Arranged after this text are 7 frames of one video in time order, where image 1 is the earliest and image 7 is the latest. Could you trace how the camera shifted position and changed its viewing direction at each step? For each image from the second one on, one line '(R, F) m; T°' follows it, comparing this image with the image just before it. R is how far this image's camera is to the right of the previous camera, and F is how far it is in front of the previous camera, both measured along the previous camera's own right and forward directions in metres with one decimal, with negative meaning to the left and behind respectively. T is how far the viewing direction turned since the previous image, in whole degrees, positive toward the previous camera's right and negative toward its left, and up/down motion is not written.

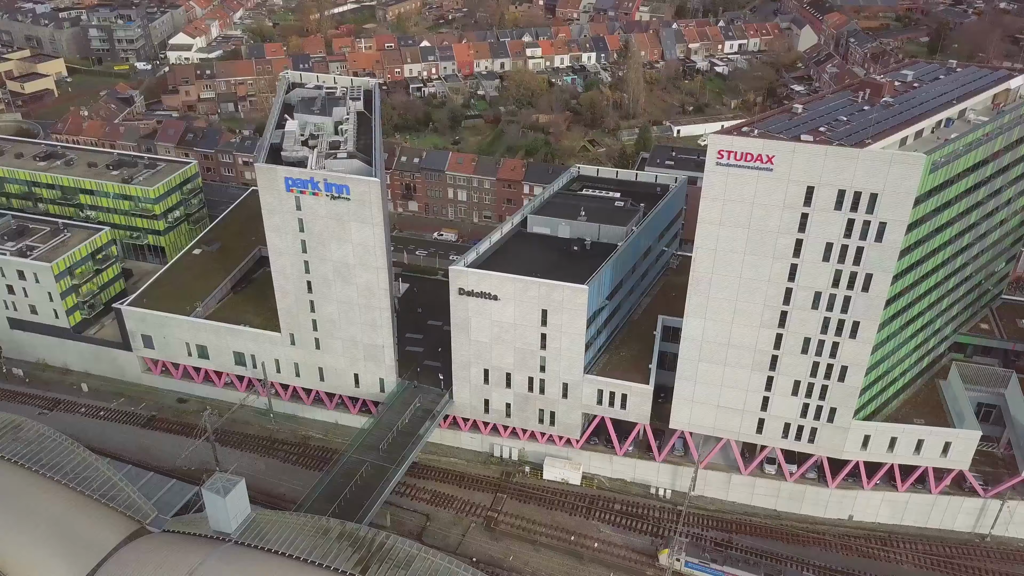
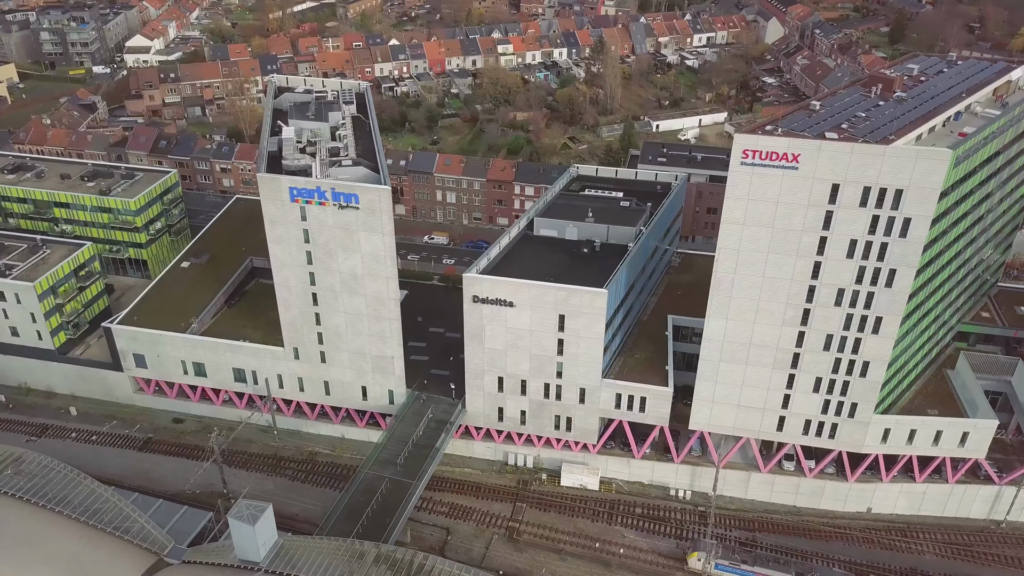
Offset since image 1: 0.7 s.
(-4.7, +1.5) m; +3°
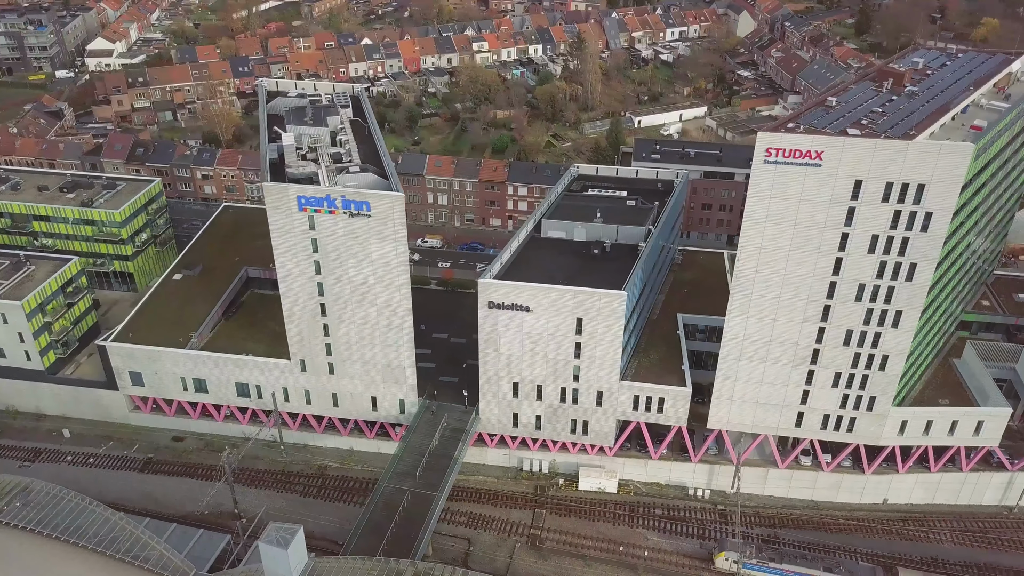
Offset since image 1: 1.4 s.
(-4.2, +1.2) m; +3°
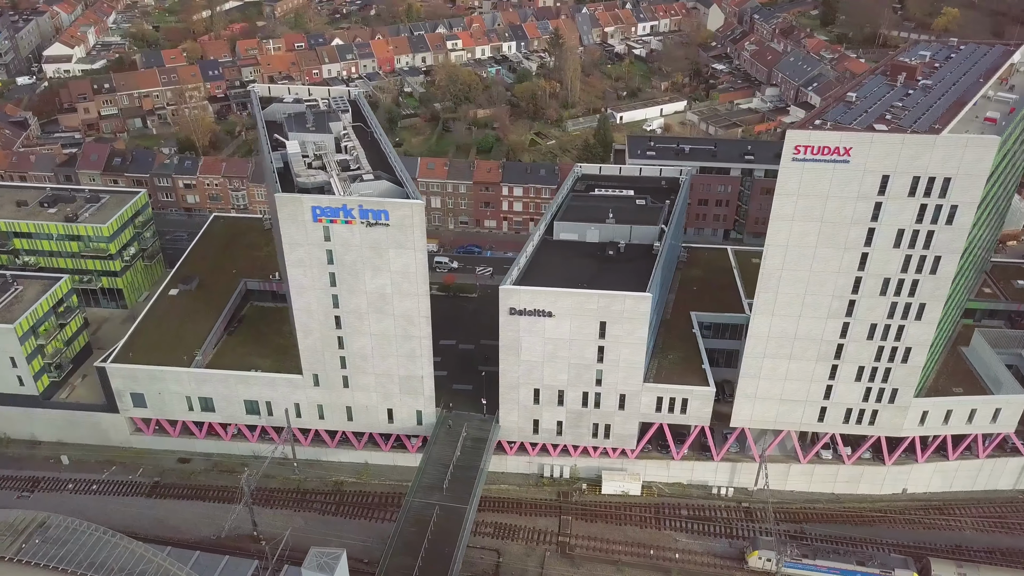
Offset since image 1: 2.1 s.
(-4.8, +1.3) m; +3°
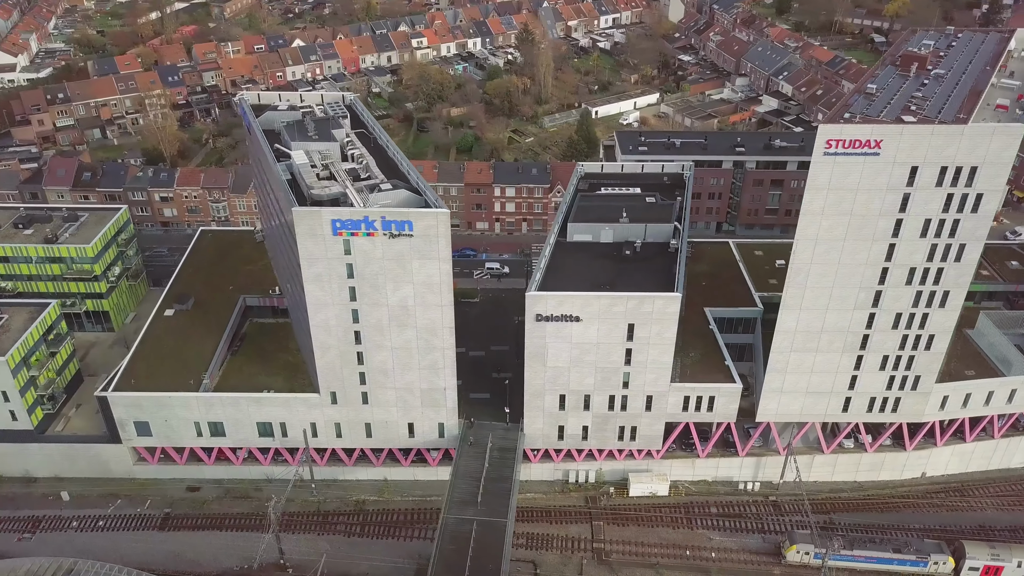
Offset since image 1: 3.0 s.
(-5.8, +1.6) m; +3°
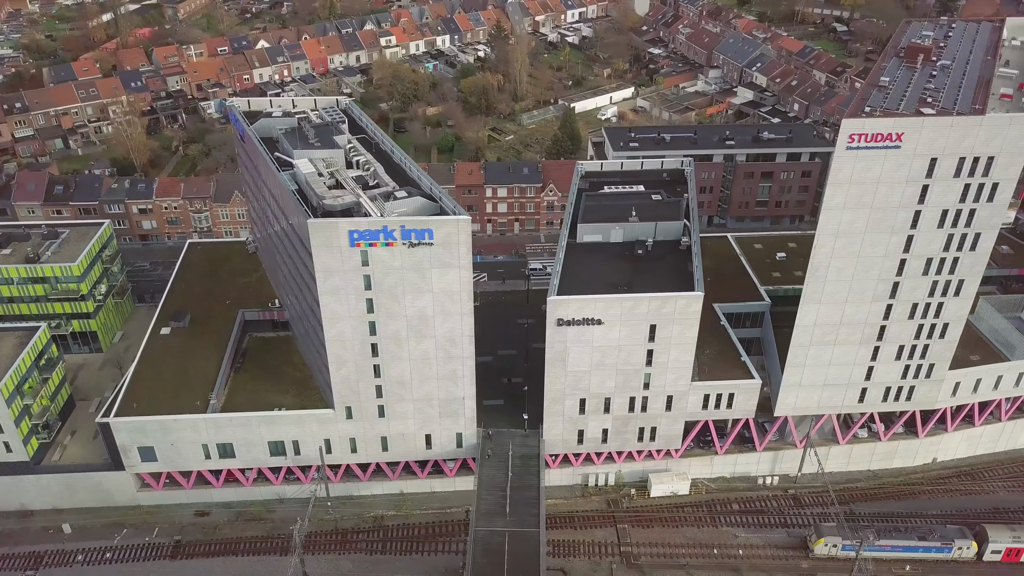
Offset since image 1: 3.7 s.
(-4.8, +1.3) m; +3°
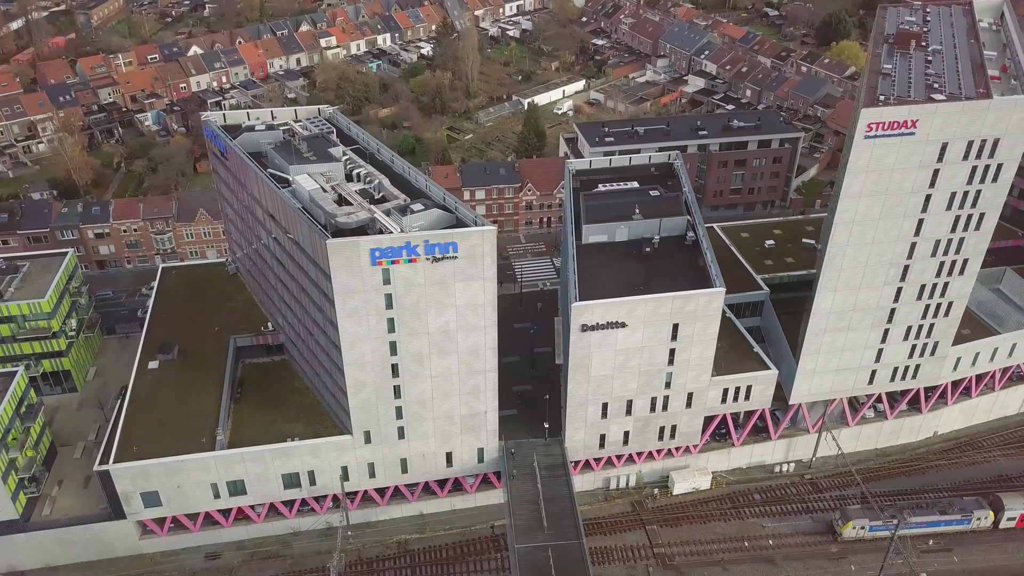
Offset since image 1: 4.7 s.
(-6.9, +1.9) m; +5°
